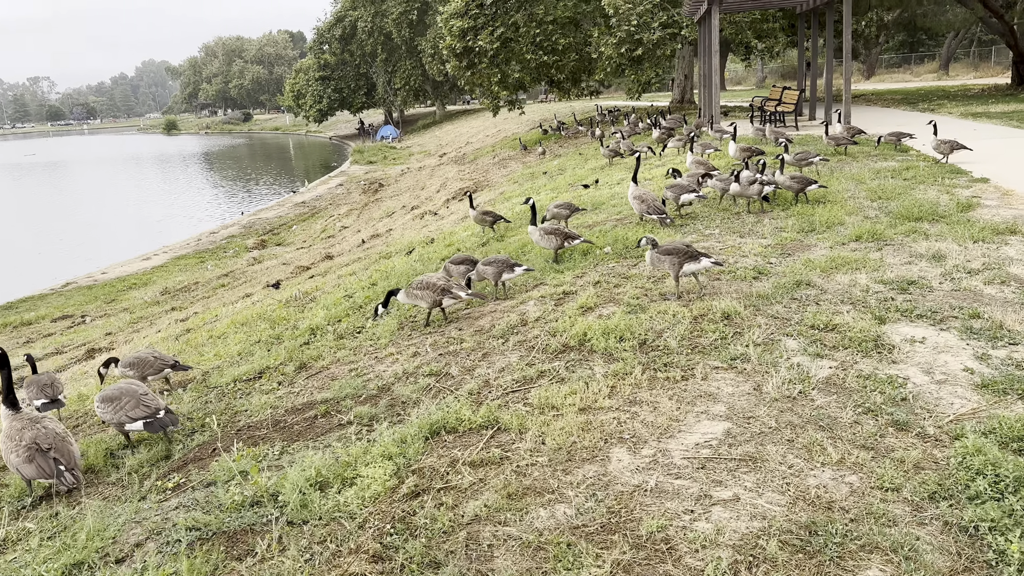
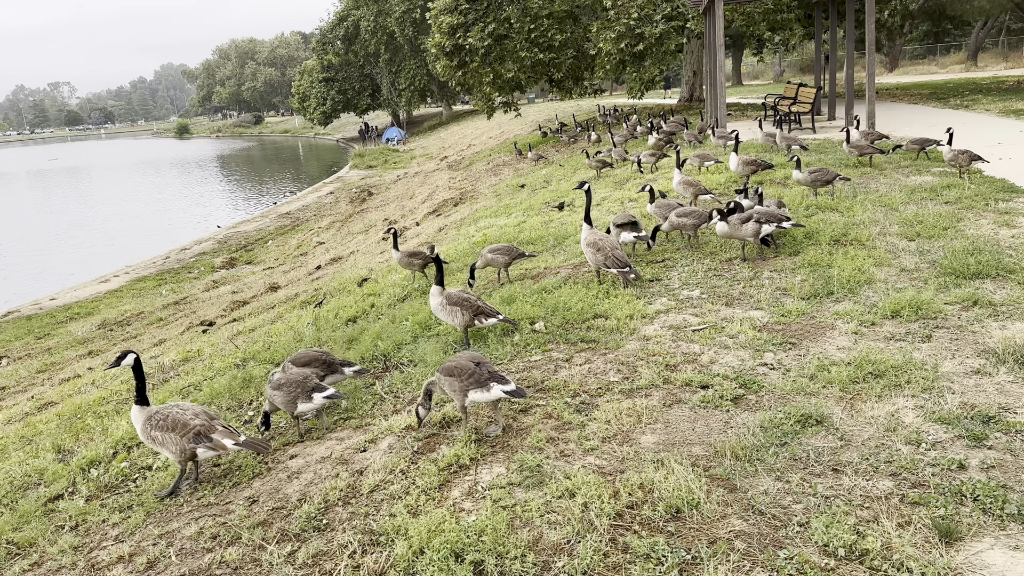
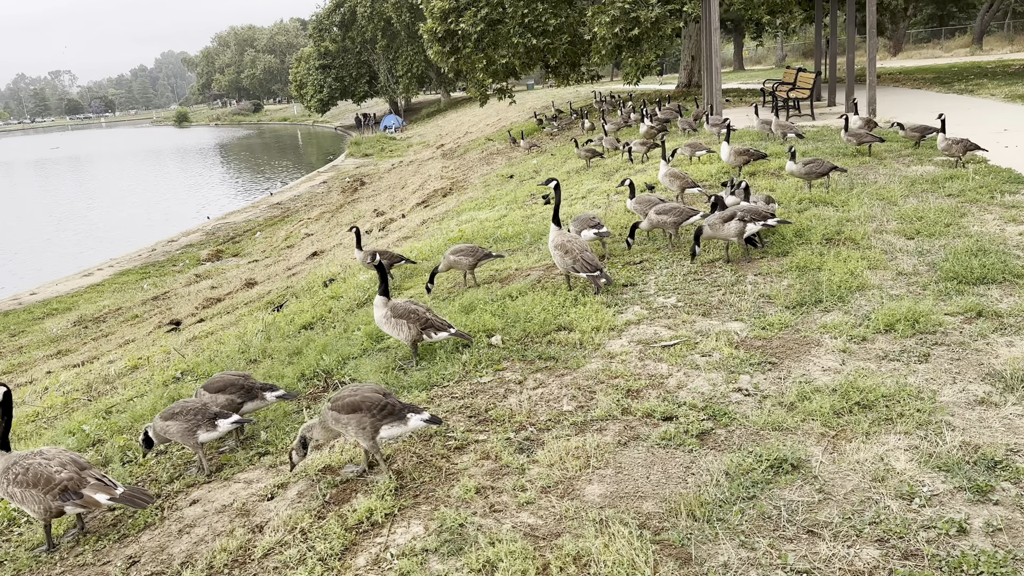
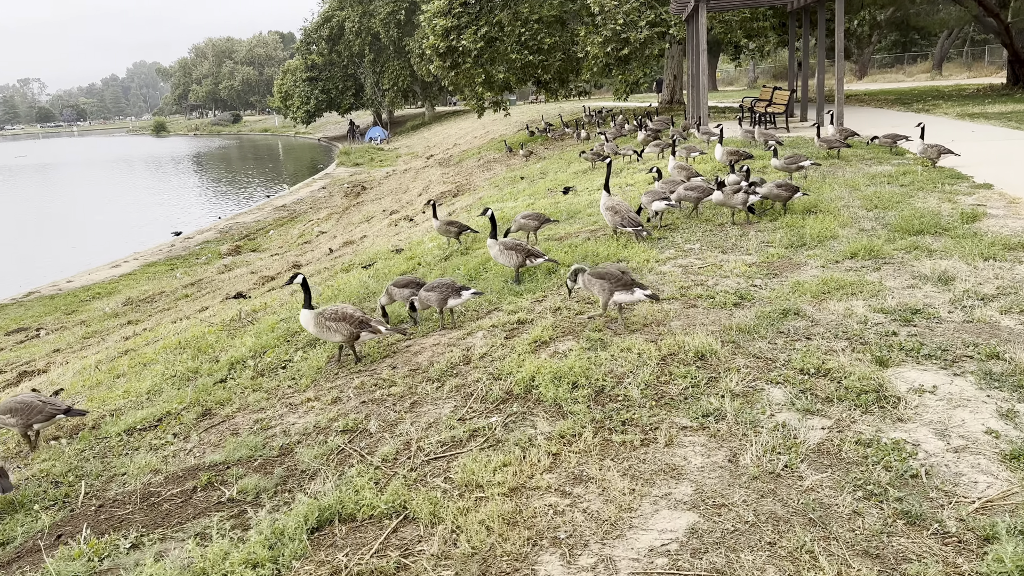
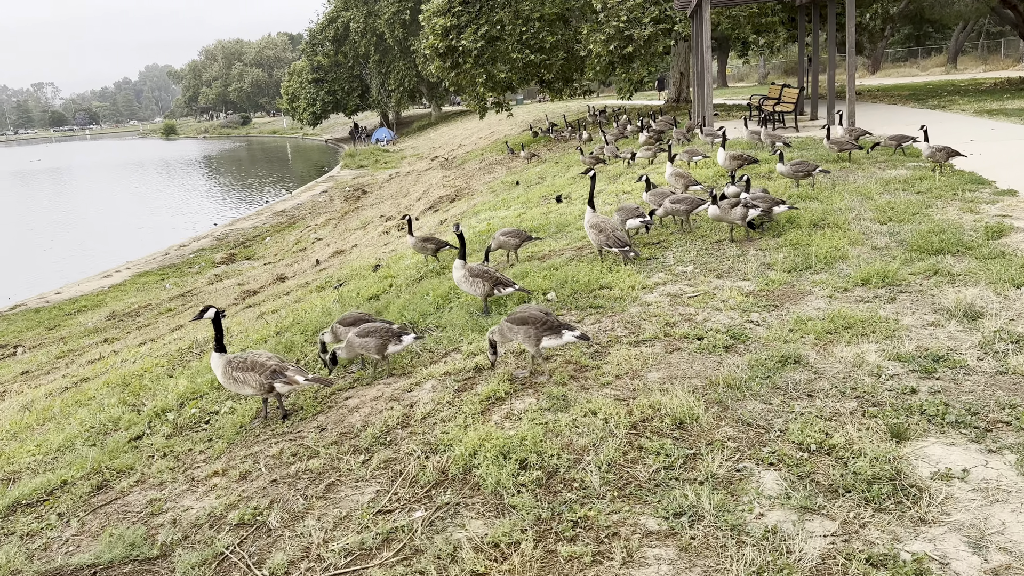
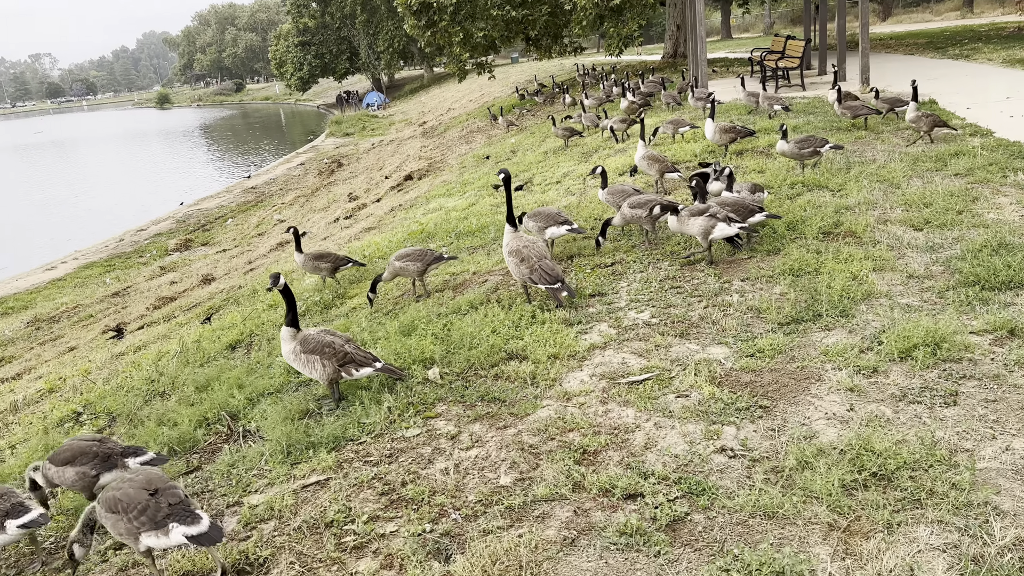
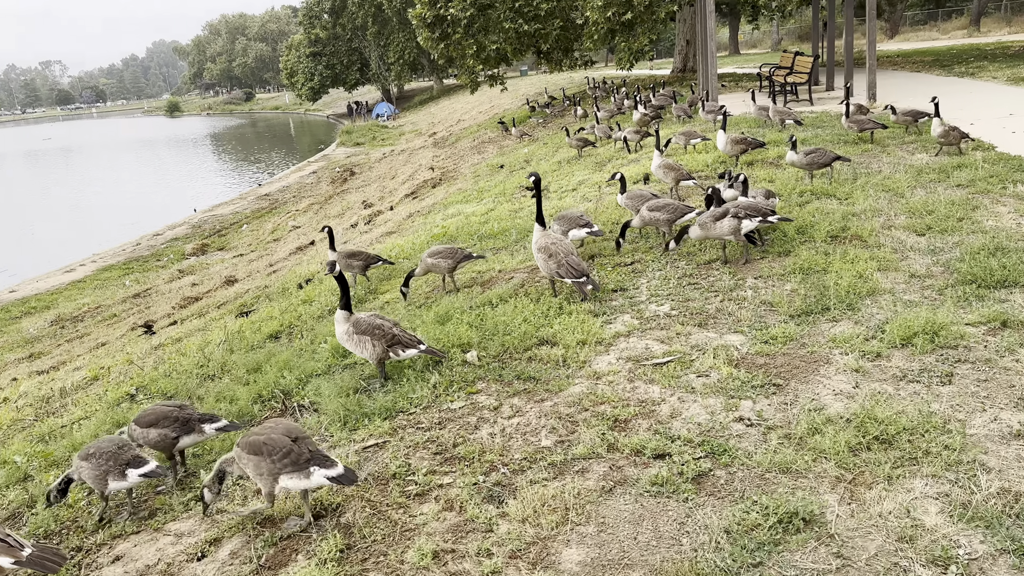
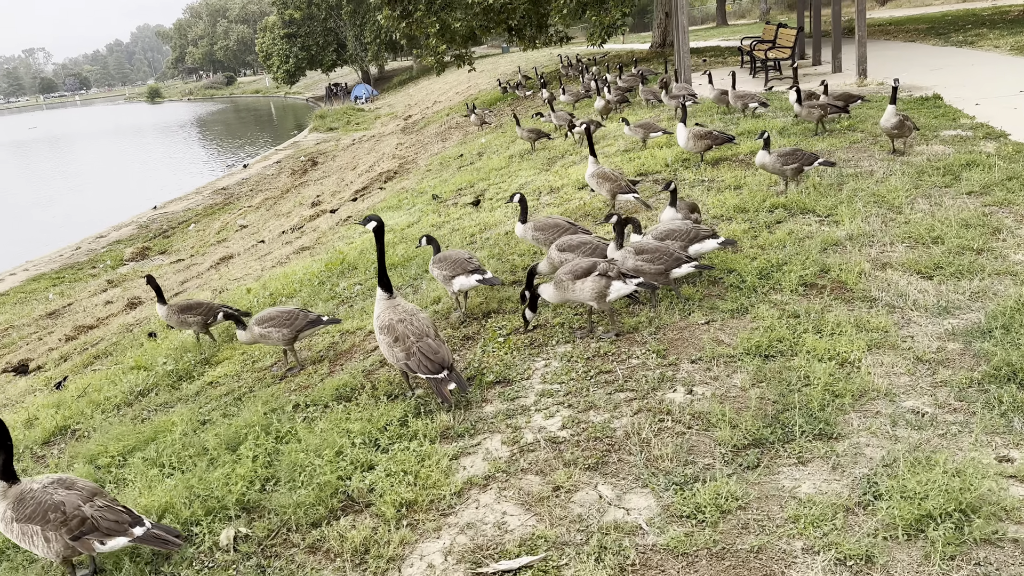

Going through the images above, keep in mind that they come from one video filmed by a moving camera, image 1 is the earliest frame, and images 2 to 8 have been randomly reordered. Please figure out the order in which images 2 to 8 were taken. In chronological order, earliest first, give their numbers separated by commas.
4, 5, 2, 3, 7, 6, 8
